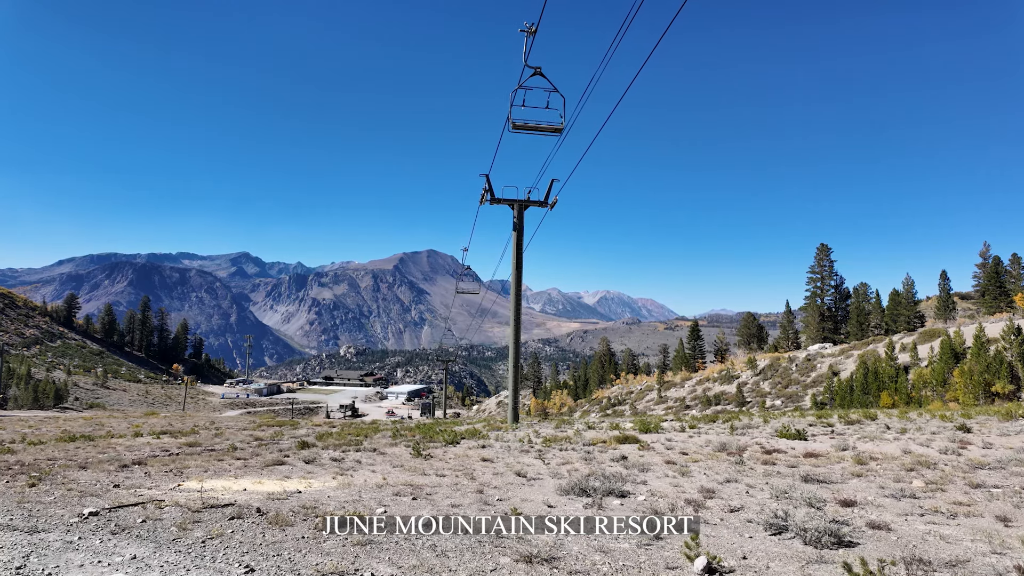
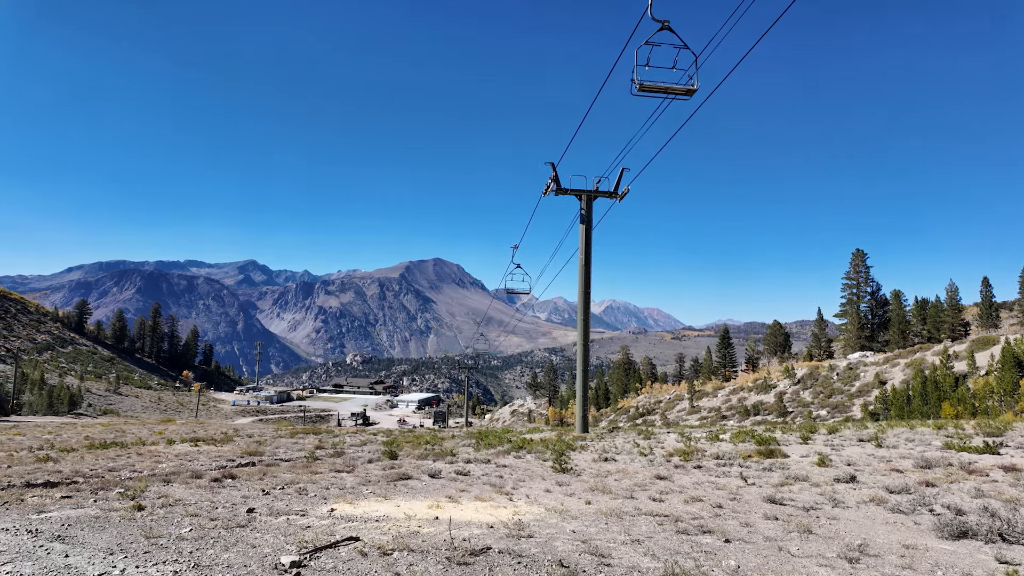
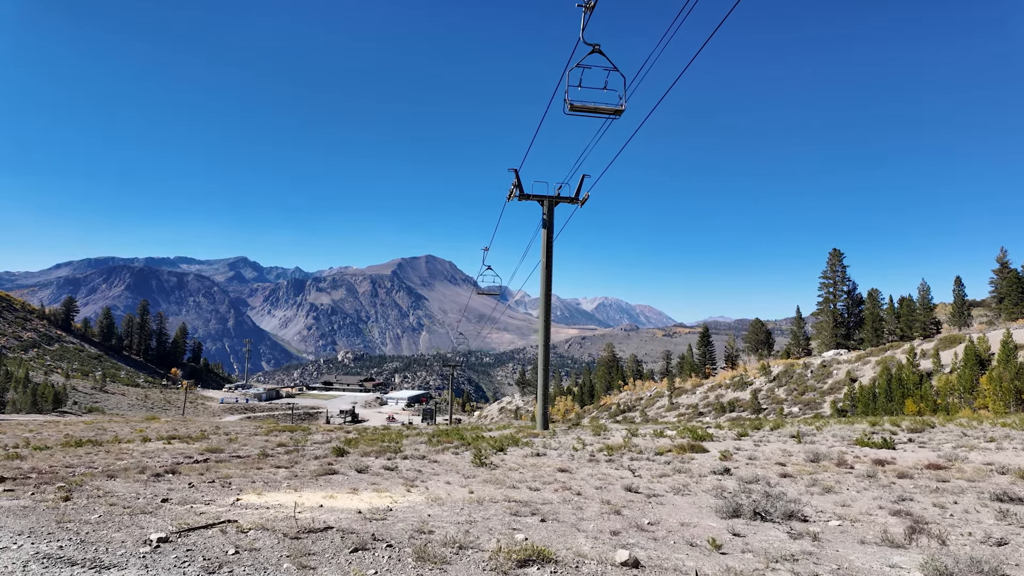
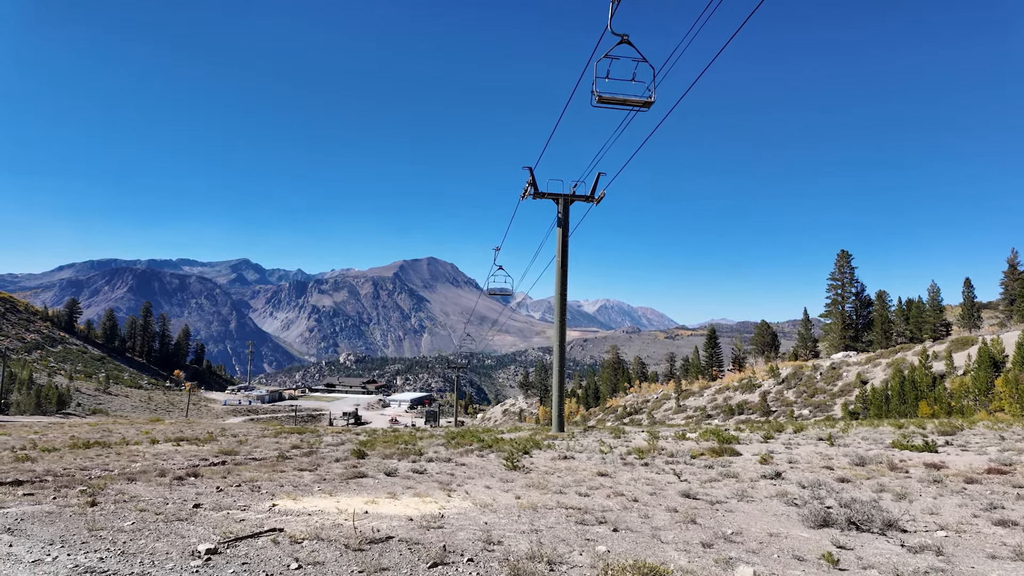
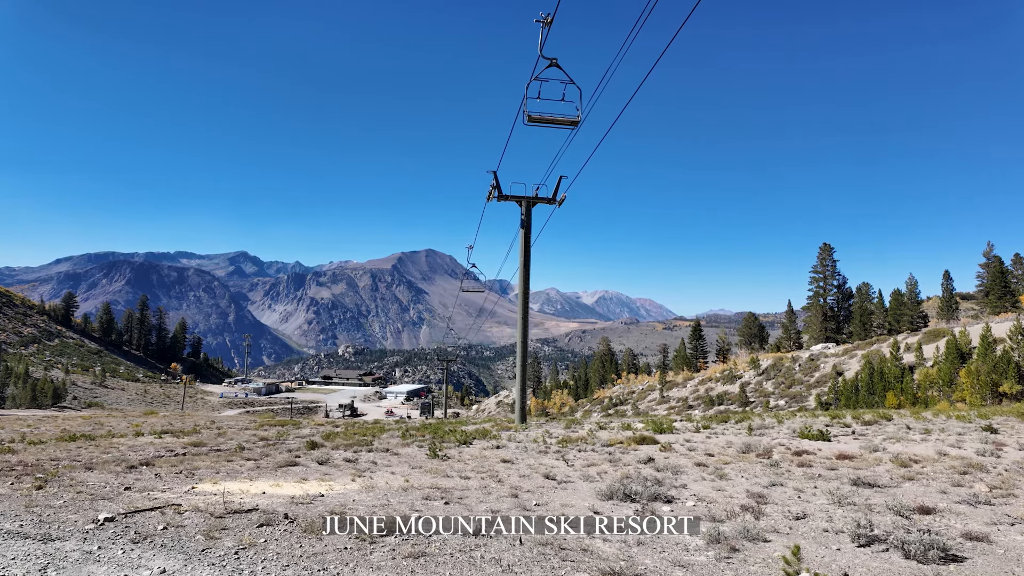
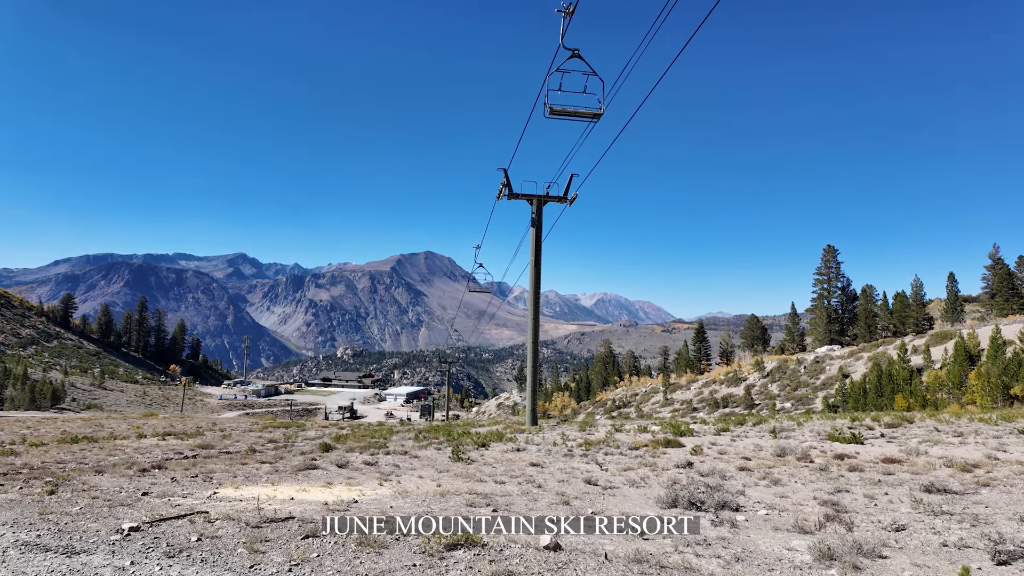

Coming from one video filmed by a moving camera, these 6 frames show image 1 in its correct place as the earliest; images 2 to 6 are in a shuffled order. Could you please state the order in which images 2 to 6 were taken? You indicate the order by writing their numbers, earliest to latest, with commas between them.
5, 6, 3, 4, 2
